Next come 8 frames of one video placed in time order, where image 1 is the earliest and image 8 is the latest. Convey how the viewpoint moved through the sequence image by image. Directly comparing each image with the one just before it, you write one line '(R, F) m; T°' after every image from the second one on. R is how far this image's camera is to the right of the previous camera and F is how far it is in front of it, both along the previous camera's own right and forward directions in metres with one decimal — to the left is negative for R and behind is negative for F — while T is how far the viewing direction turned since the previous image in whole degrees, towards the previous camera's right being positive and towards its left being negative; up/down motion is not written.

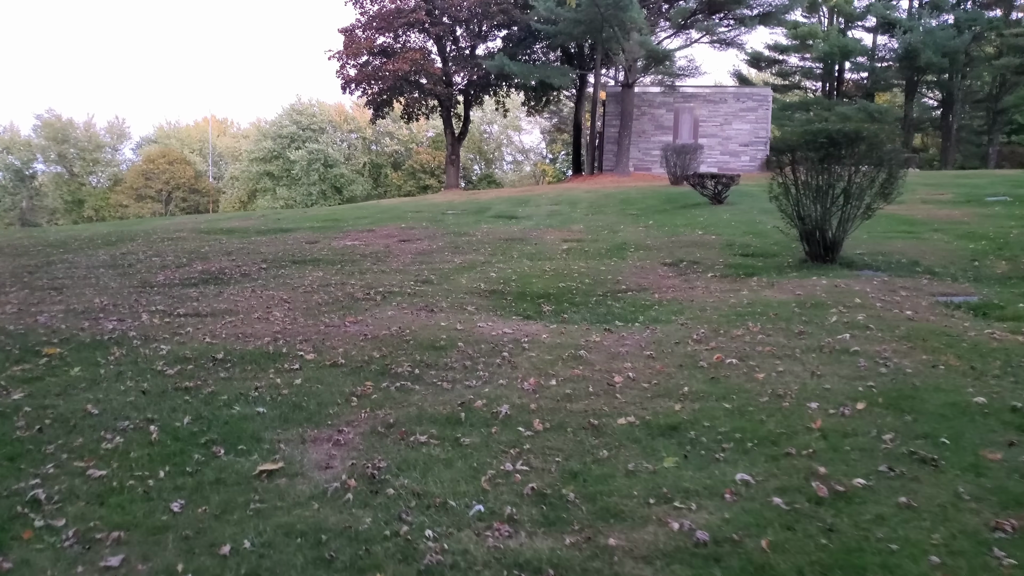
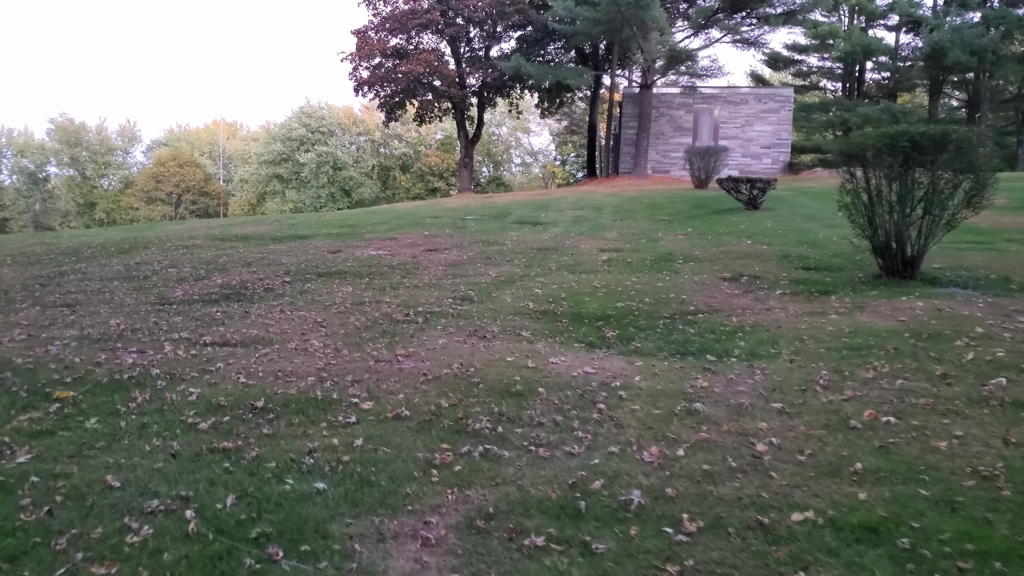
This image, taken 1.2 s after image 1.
(-0.5, +0.8) m; -1°
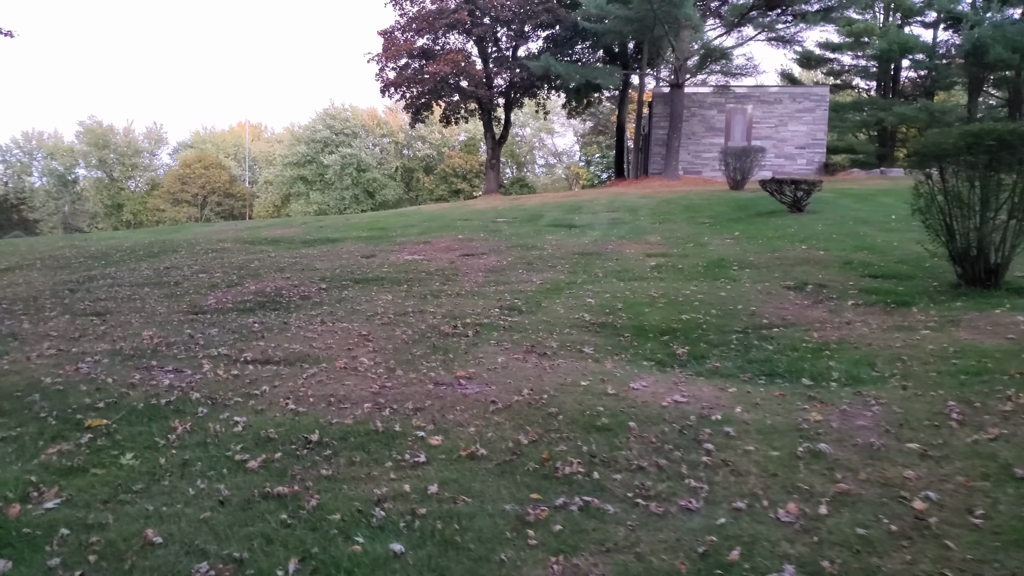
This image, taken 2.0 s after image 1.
(-0.3, +0.5) m; -2°
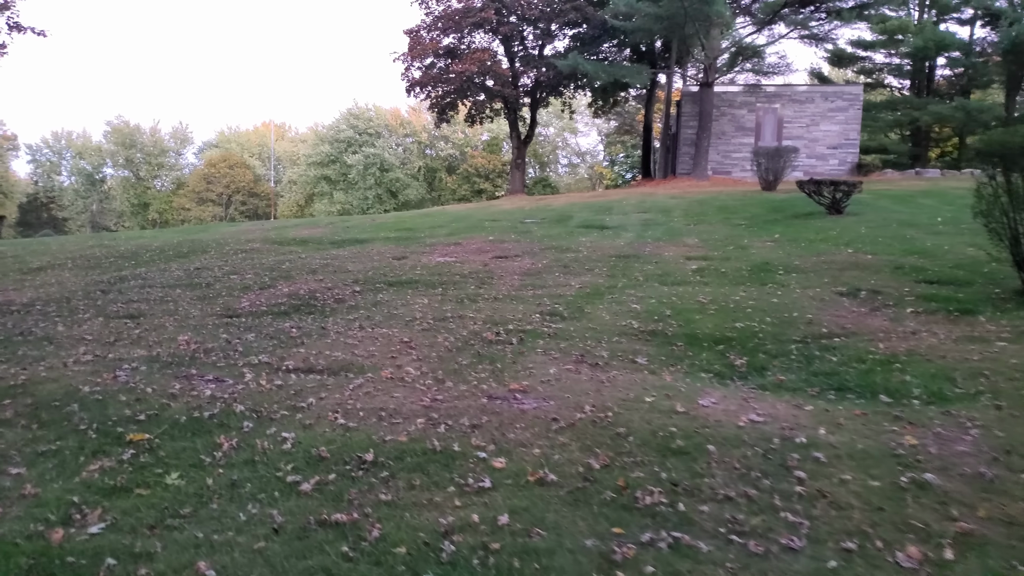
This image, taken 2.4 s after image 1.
(-0.2, +0.3) m; -2°
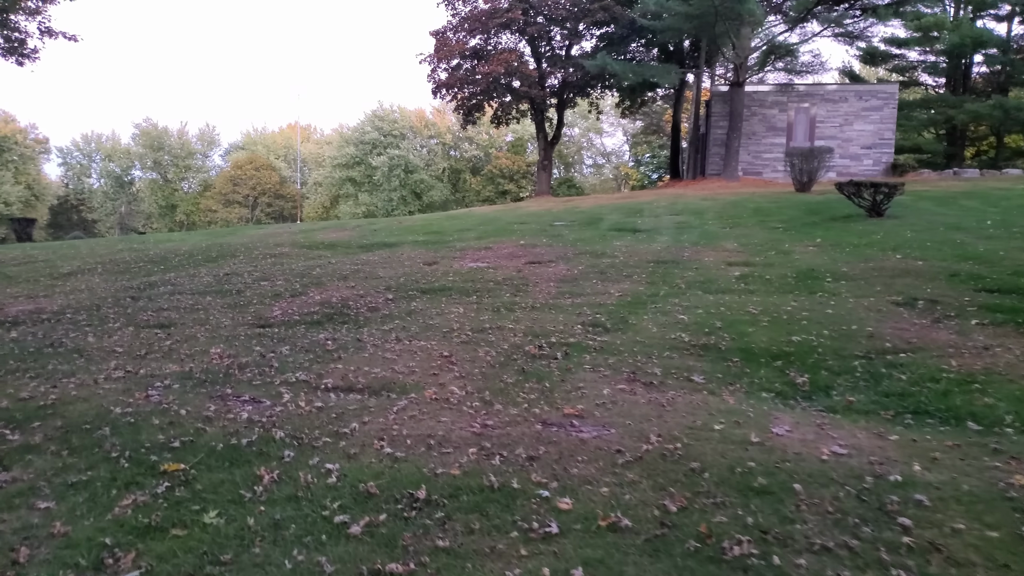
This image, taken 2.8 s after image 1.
(-0.2, +0.3) m; -2°
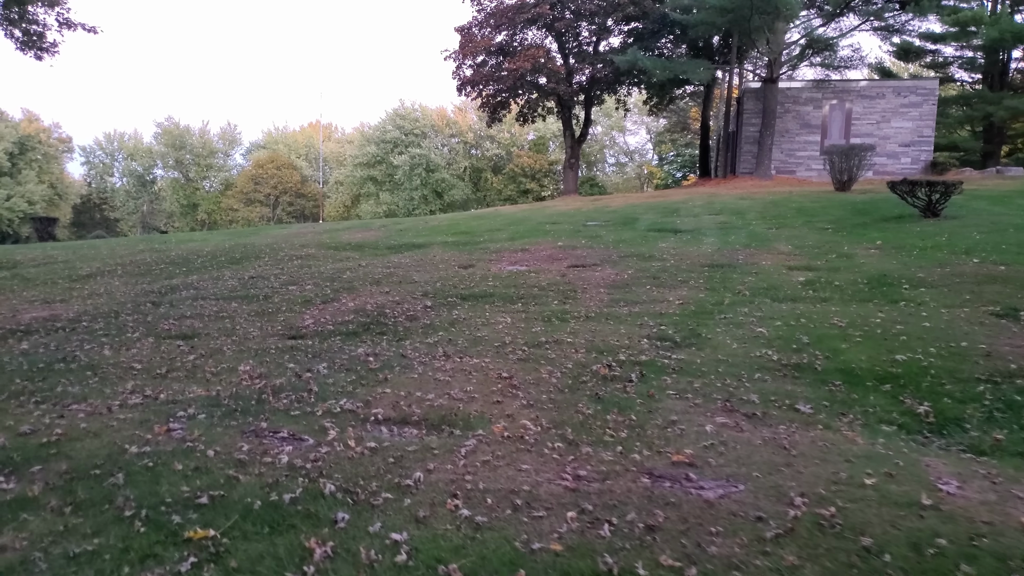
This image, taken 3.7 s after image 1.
(-0.4, +0.8) m; -1°
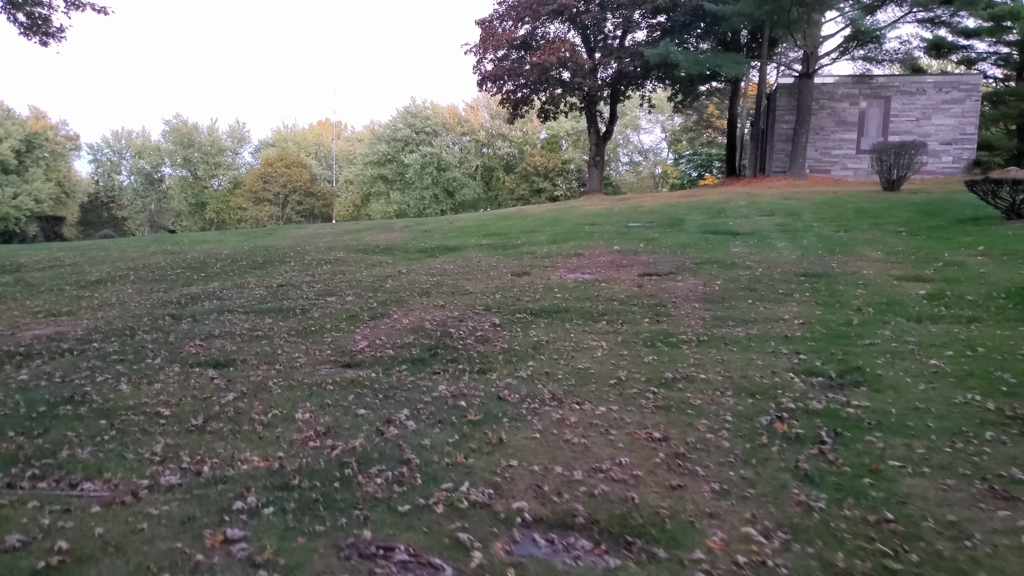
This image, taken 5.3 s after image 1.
(-0.8, +1.4) m; 0°
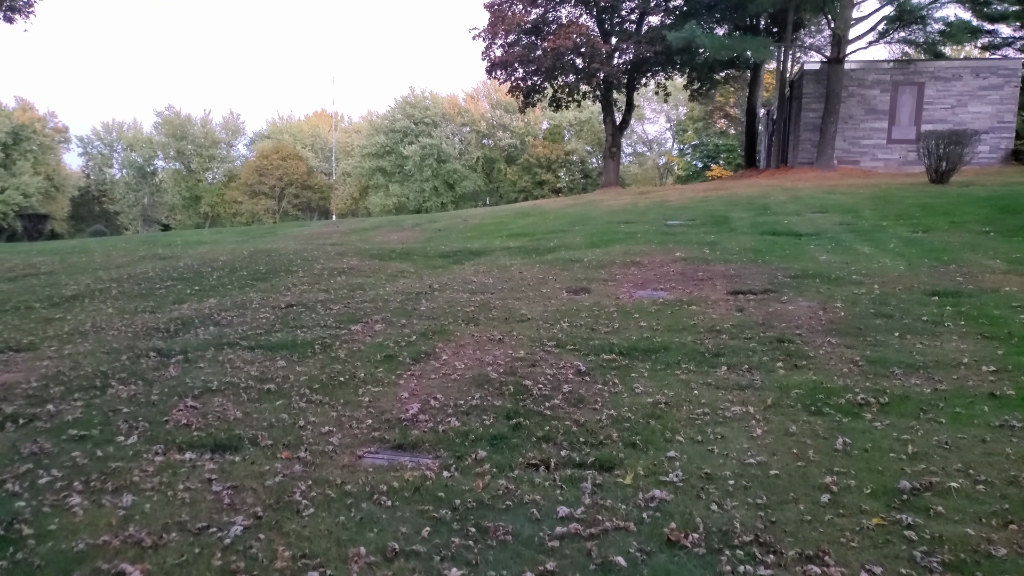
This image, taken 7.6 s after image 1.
(-0.7, +2.0) m; 0°
